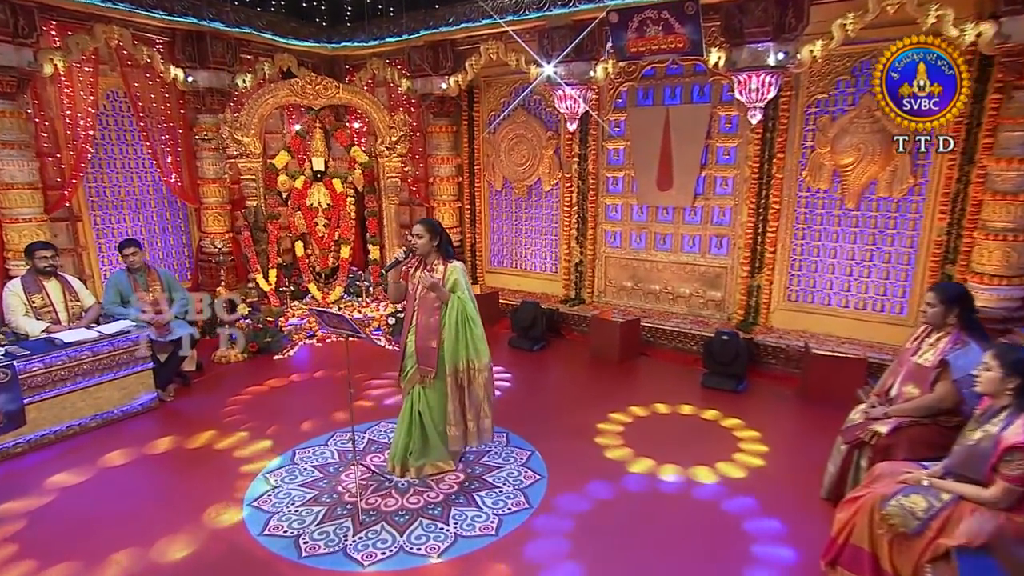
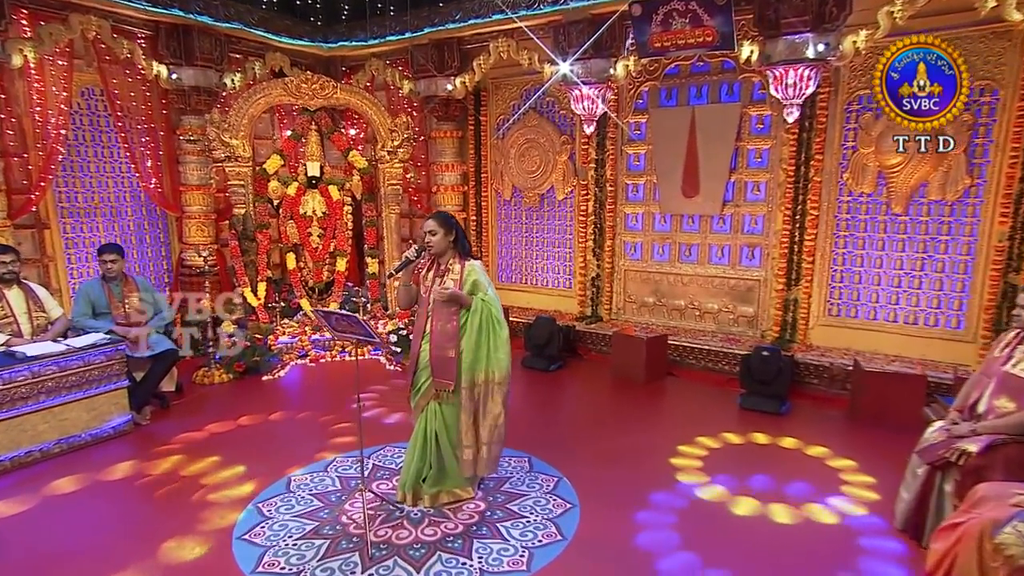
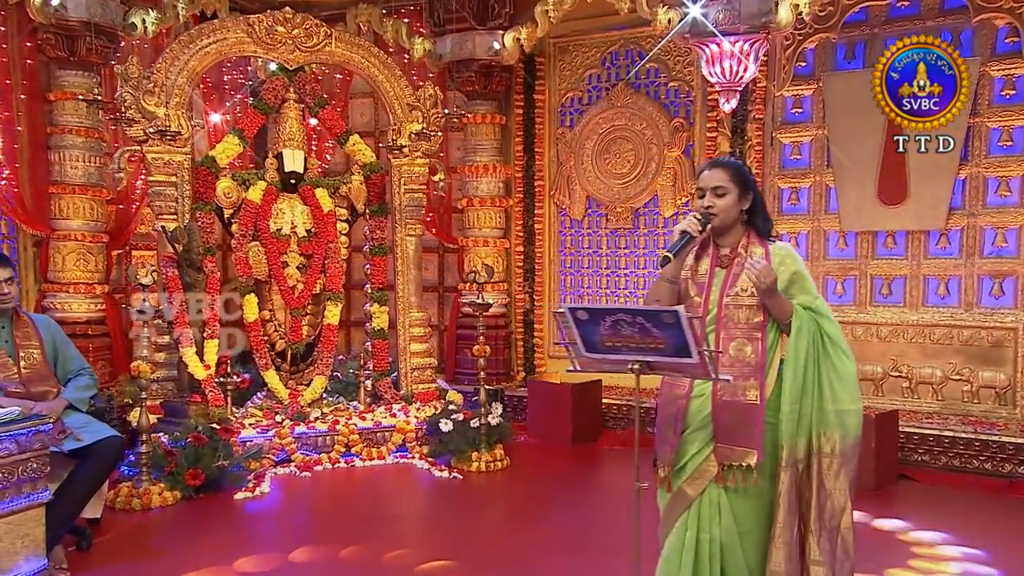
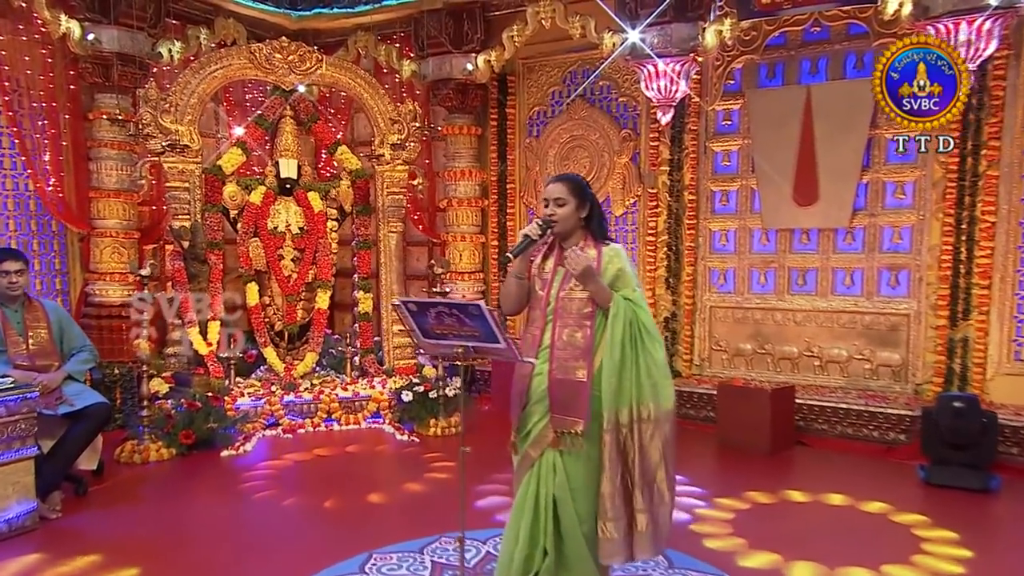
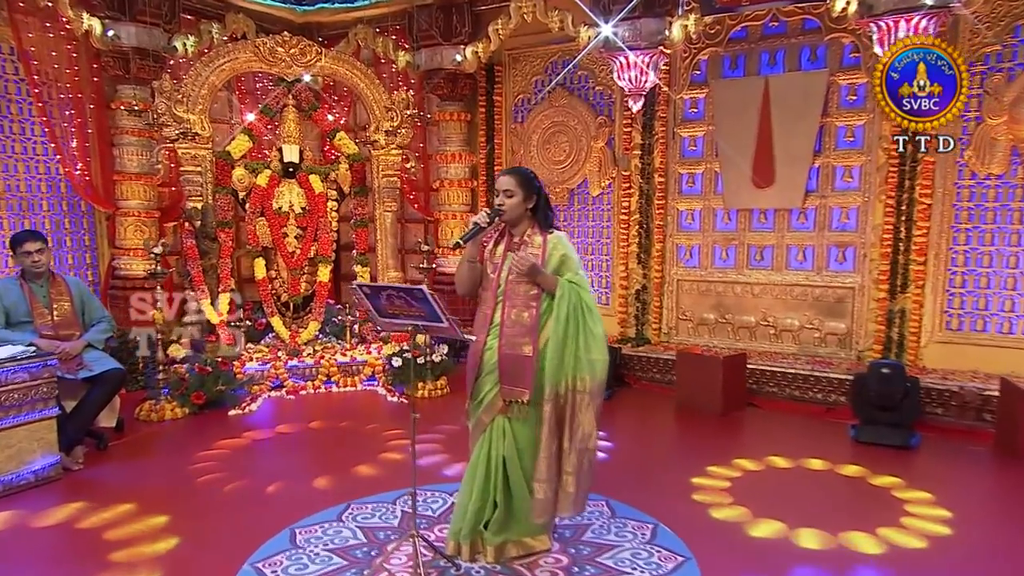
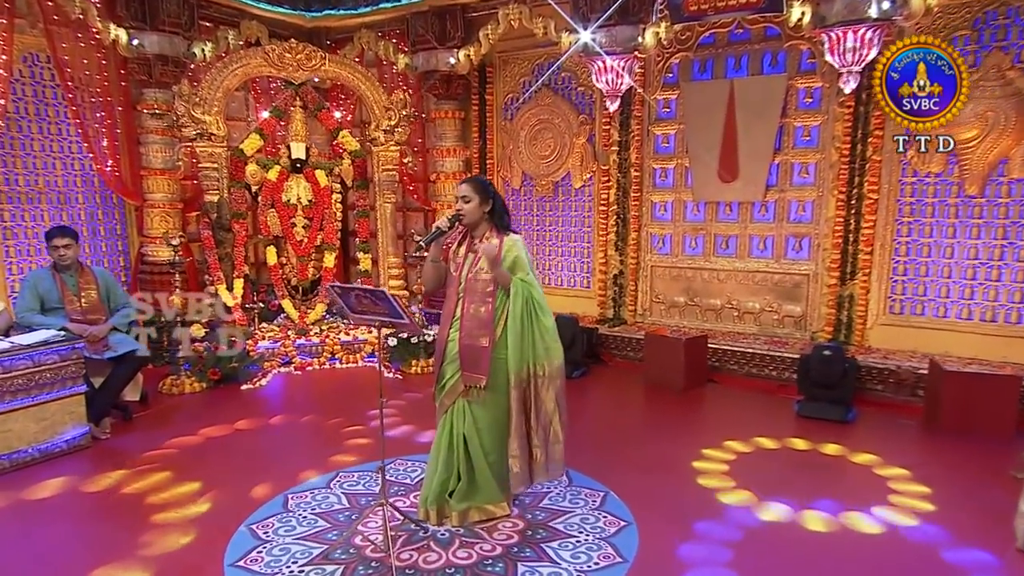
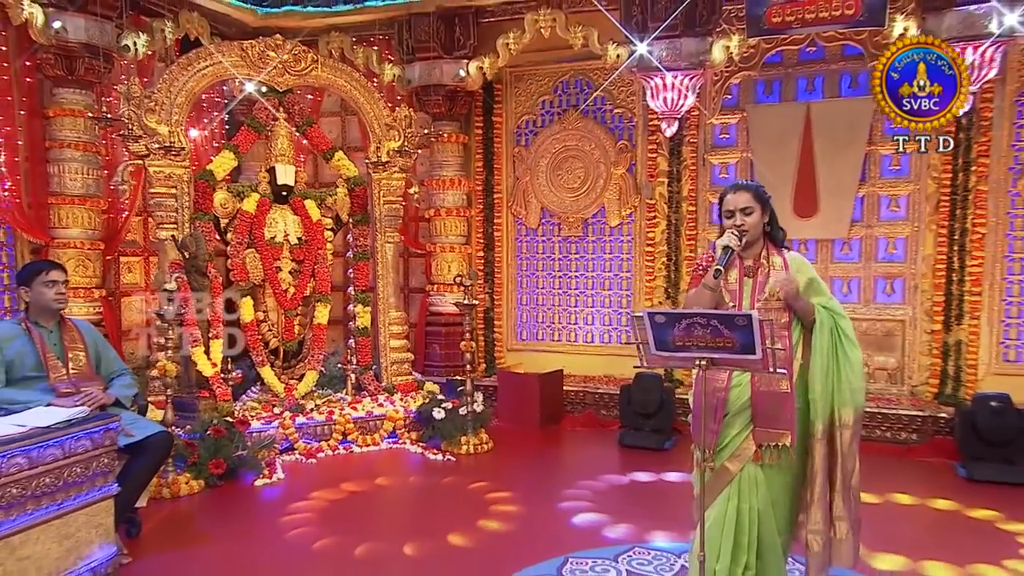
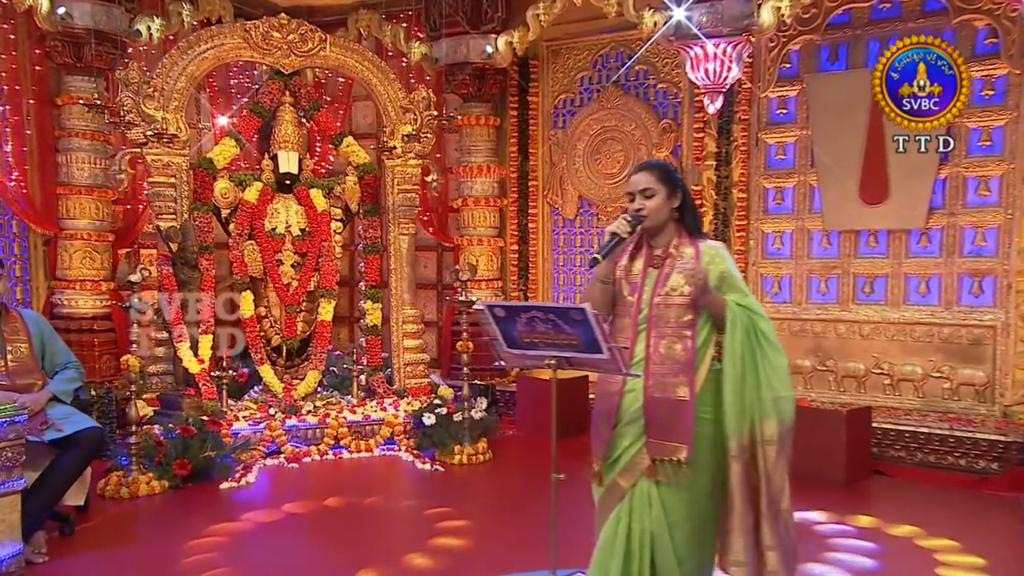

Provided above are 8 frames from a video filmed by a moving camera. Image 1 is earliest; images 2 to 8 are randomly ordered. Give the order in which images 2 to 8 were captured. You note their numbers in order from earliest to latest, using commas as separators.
2, 6, 5, 4, 8, 3, 7
